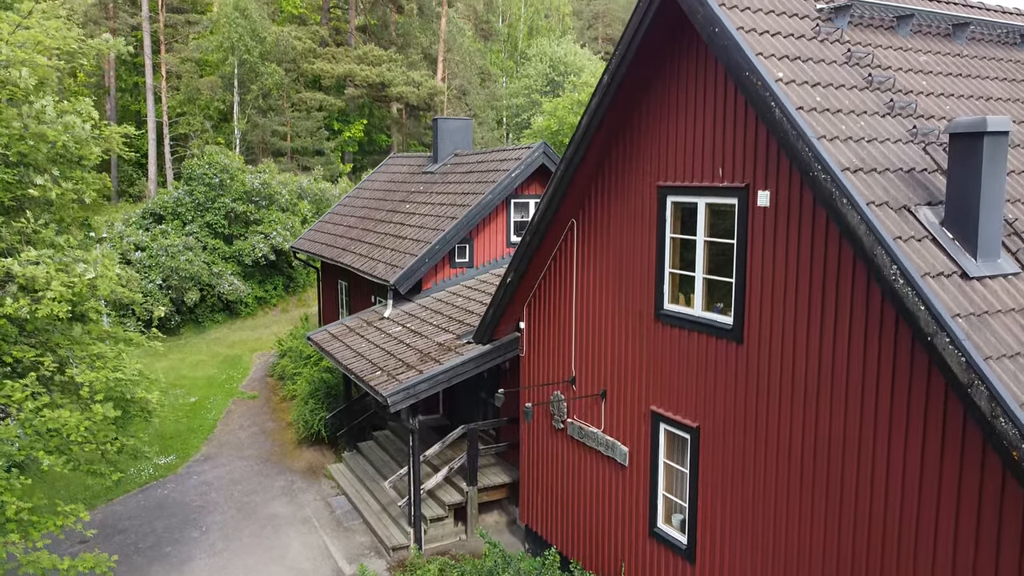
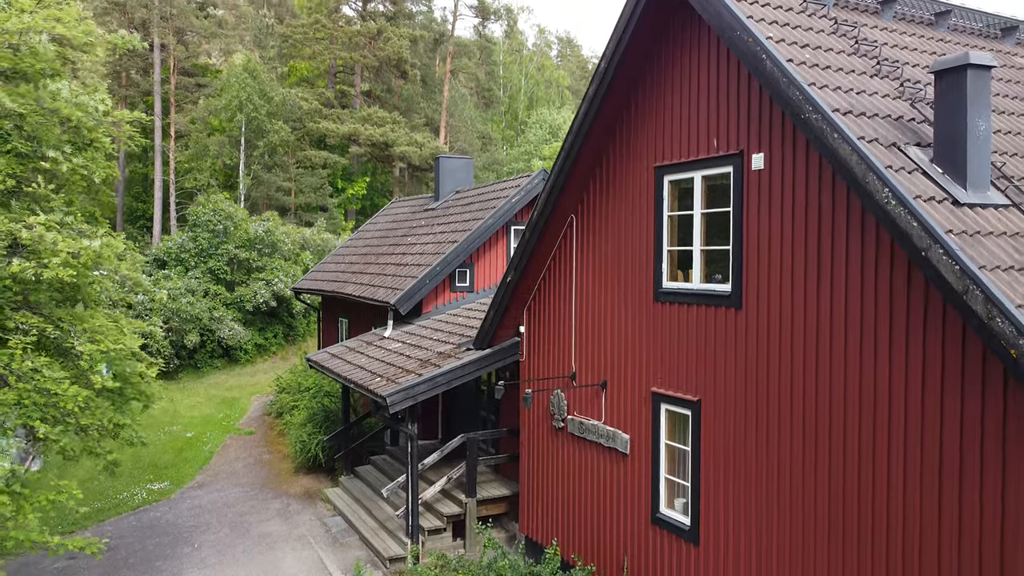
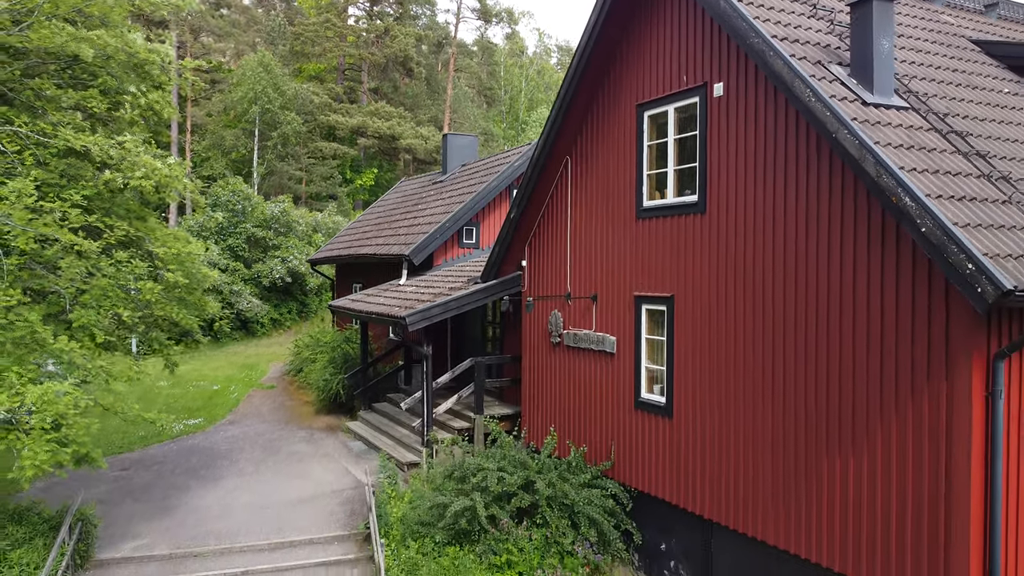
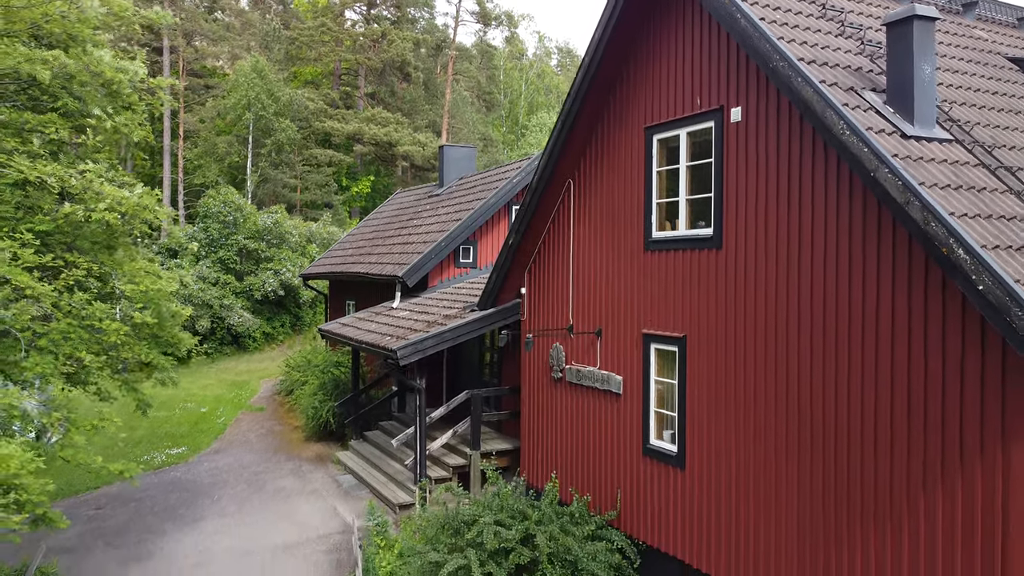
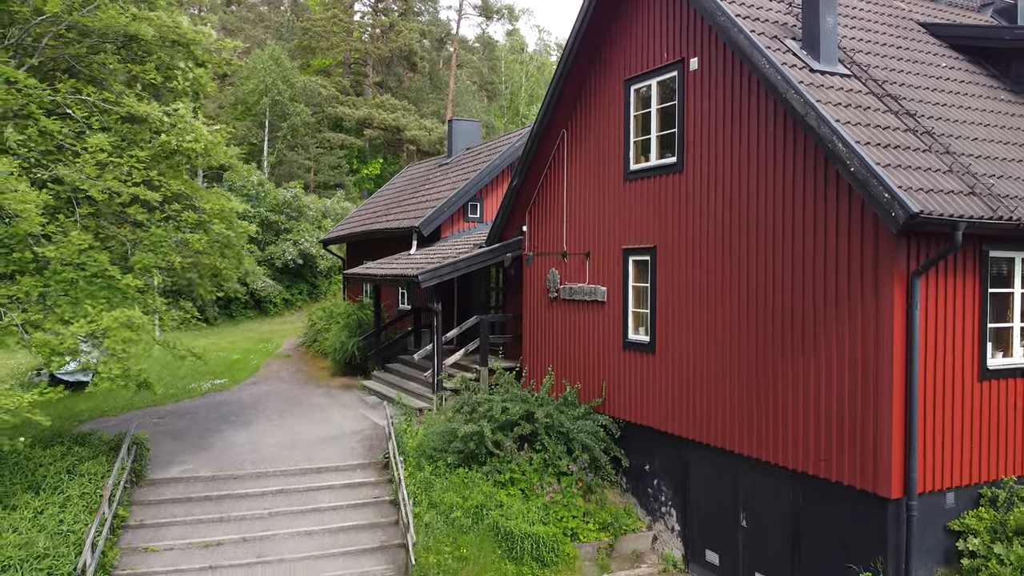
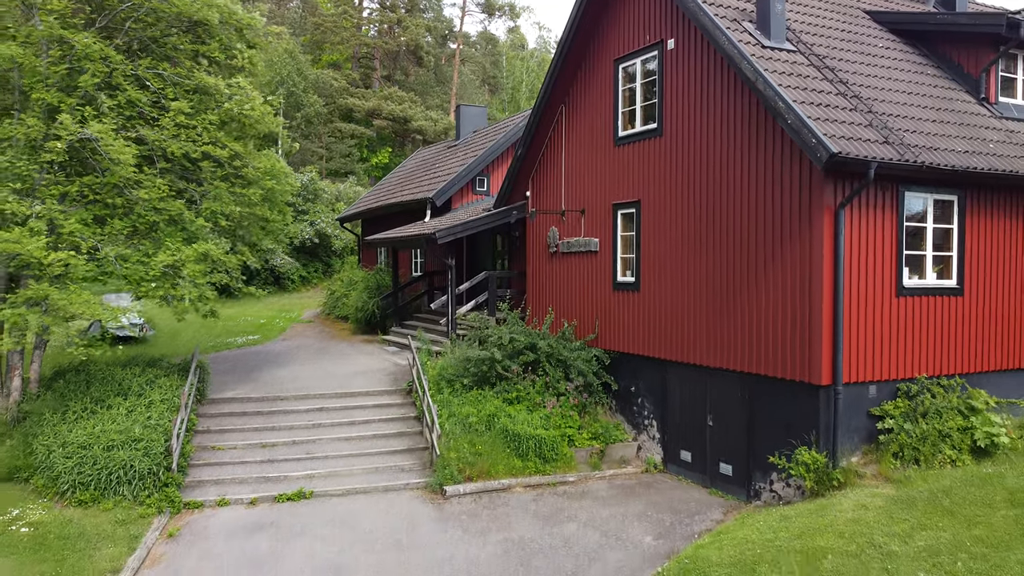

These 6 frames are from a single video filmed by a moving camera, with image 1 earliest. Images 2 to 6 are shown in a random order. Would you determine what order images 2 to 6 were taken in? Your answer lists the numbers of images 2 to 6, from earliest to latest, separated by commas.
2, 4, 3, 5, 6
